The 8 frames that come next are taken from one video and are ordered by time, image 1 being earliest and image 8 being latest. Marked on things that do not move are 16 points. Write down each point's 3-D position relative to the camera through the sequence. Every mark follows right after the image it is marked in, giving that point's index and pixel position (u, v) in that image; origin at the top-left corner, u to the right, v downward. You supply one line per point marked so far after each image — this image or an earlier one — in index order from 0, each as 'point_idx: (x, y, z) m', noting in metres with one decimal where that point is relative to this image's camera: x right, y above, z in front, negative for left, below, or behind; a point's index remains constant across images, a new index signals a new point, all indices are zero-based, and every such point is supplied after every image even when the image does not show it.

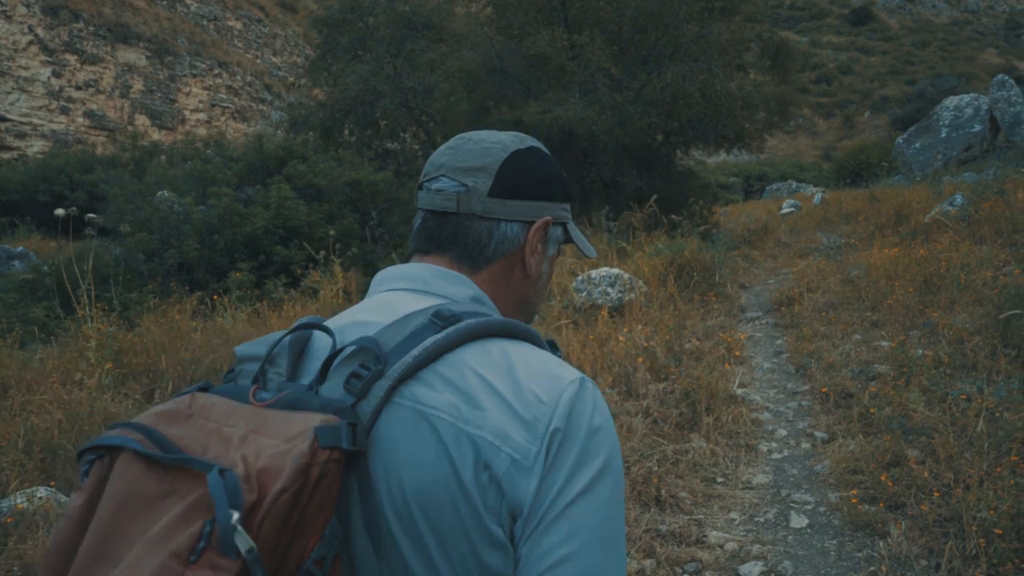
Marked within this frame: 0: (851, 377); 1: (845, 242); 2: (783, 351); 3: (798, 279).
0: (+2.1, -0.6, +5.2) m
1: (+4.3, +0.6, +10.7) m
2: (+2.1, -0.5, +6.4) m
3: (+2.9, +0.1, +8.4) m
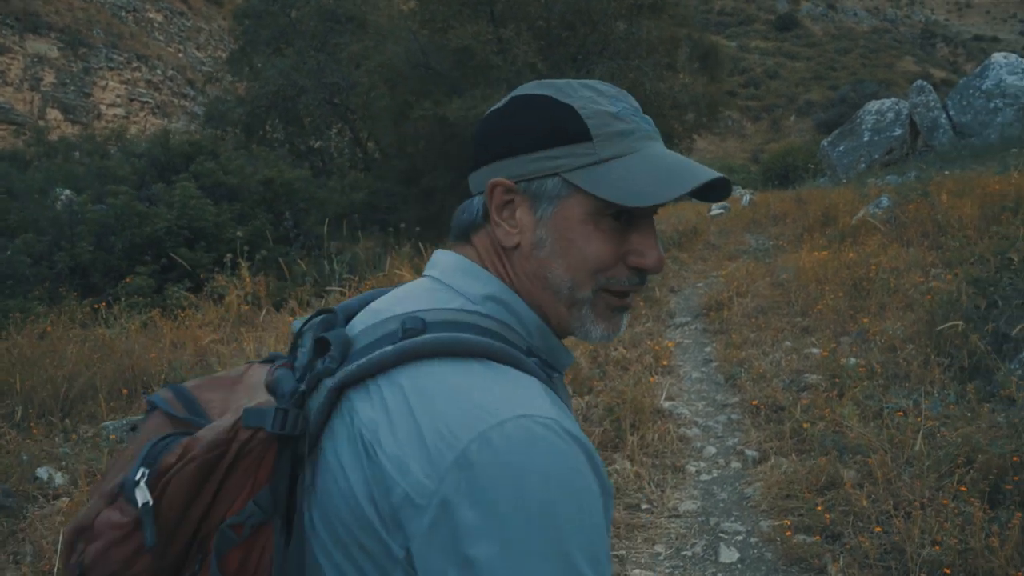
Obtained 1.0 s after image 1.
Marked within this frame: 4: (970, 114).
0: (+1.6, -0.6, +5.0) m
1: (+3.3, +0.6, +10.6) m
2: (+1.5, -0.5, +6.1) m
3: (+2.1, +0.1, +8.2) m
4: (+9.3, +3.5, +16.9) m
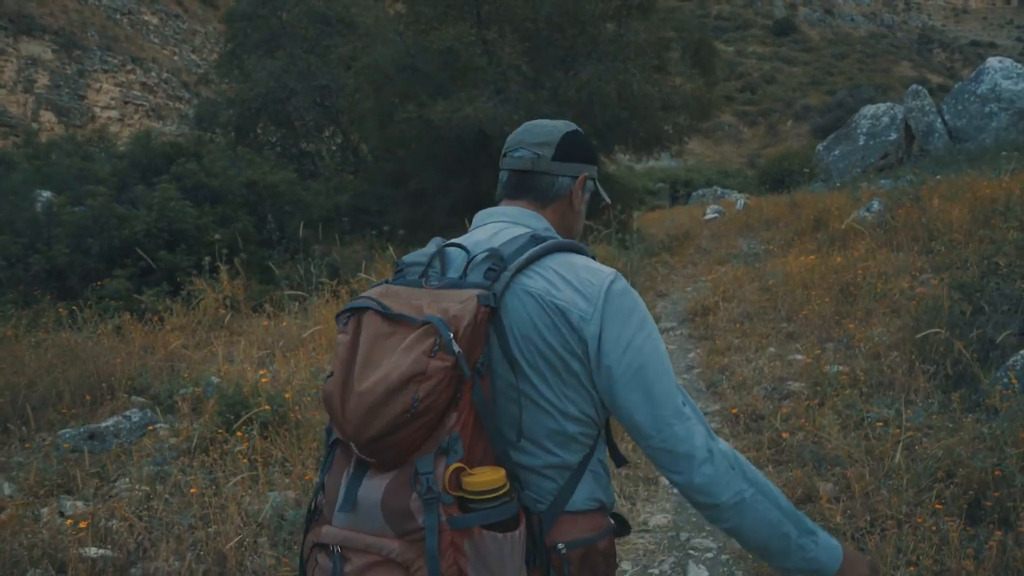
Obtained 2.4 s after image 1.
0: (+1.5, -0.6, +4.8) m
1: (+3.2, +0.5, +10.5) m
2: (+1.3, -0.6, +6.0) m
3: (+2.0, 0.0, +8.0) m
4: (+9.1, +3.4, +16.8) m
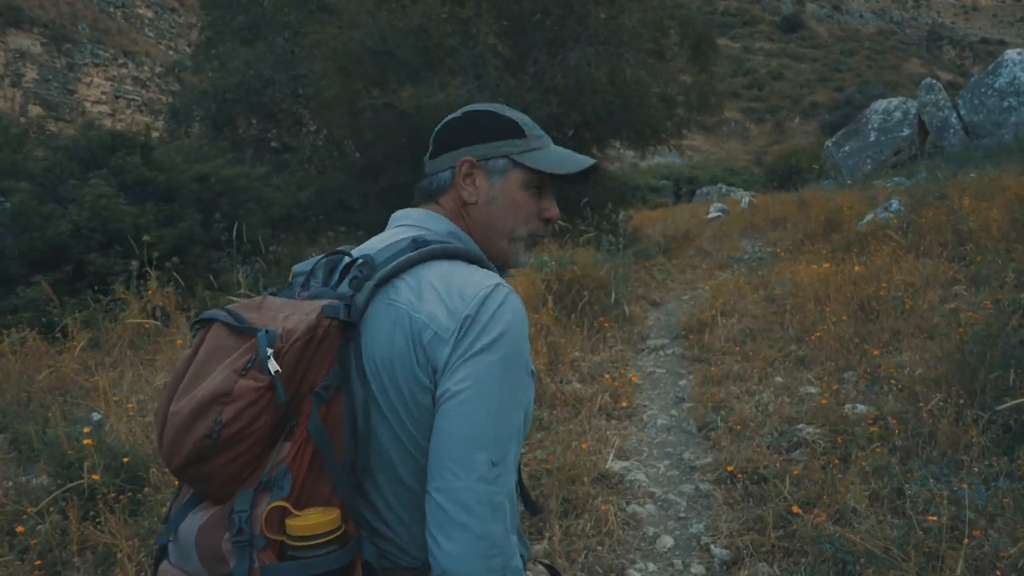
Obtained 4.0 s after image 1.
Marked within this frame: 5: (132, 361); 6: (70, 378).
0: (+1.2, -0.7, +3.8) m
1: (+2.9, +0.4, +9.4) m
2: (+1.0, -0.7, +4.9) m
3: (+1.7, -0.1, +7.0) m
4: (+8.9, +3.3, +15.7) m
5: (-2.7, -0.5, +5.8) m
6: (-2.7, -0.6, +5.2) m
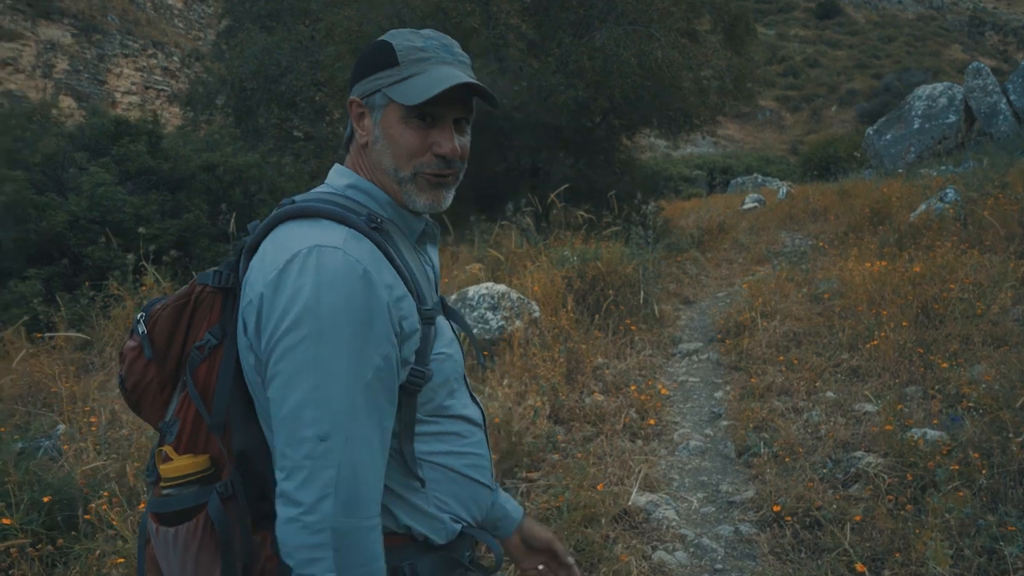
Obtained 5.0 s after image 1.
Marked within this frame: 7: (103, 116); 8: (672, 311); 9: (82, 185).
0: (+1.2, -0.7, +3.2) m
1: (+3.1, +0.5, +8.8) m
2: (+1.1, -0.7, +4.4) m
3: (+1.8, -0.1, +6.4) m
4: (+9.4, +3.4, +14.8) m
5: (-2.5, -0.5, +5.4) m
6: (-2.7, -0.6, +4.7) m
7: (-4.5, +1.9, +9.3) m
8: (+1.3, -0.2, +6.6) m
9: (-4.1, +1.0, +7.9) m
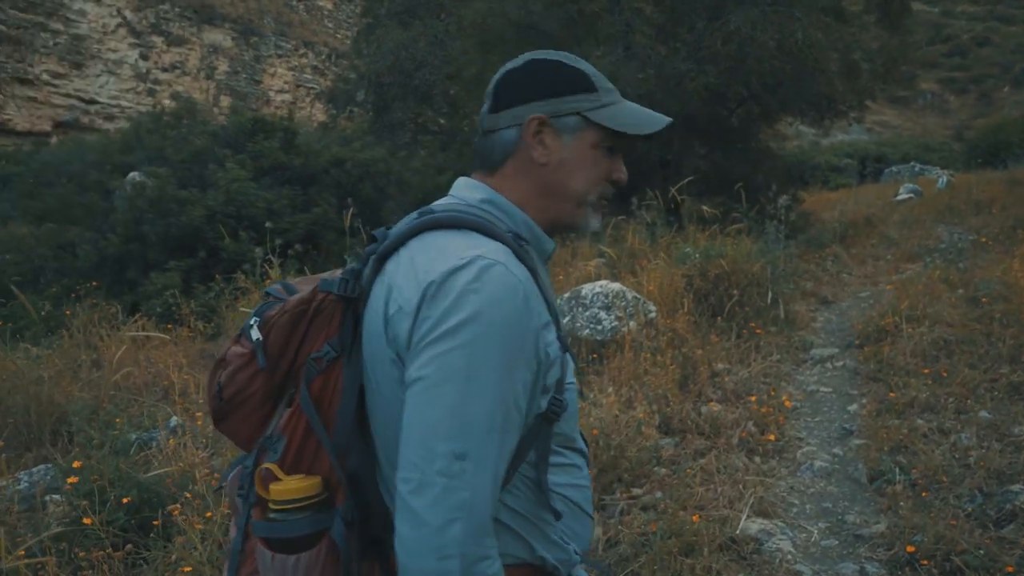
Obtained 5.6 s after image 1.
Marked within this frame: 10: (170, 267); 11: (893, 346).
0: (+1.5, -0.8, +2.8) m
1: (+4.4, +0.4, +7.9) m
2: (+1.6, -0.7, +3.9) m
3: (+2.7, -0.1, +5.8) m
4: (+11.5, +3.4, +12.9) m
5: (-1.8, -0.4, +5.5) m
6: (-2.0, -0.5, +4.9) m
7: (-3.1, +2.0, +9.7) m
8: (+2.1, -0.2, +6.1) m
9: (-2.9, +1.1, +8.3) m
10: (-3.1, +0.2, +7.5) m
11: (+2.2, -0.3, +4.8) m
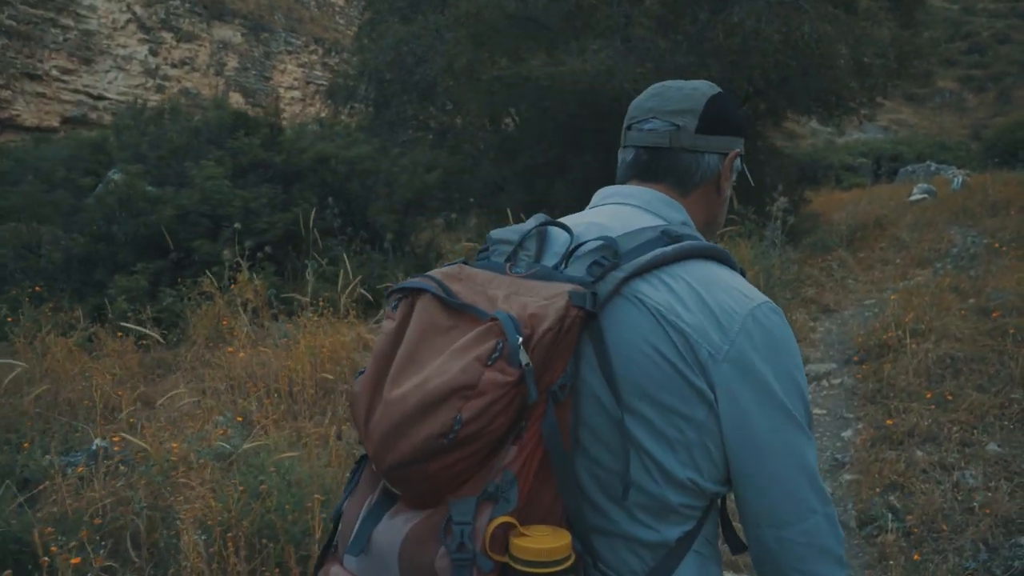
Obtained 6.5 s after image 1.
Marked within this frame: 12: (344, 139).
0: (+1.3, -0.8, +2.4) m
1: (+4.2, +0.4, +7.5) m
2: (+1.4, -0.7, +3.5) m
3: (+2.5, -0.1, +5.4) m
4: (+11.5, +3.3, +12.3) m
5: (-2.0, -0.5, +5.2) m
6: (-2.2, -0.5, +4.6) m
7: (-3.2, +2.0, +9.3) m
8: (+2.0, -0.2, +5.7) m
9: (-3.0, +1.0, +7.9) m
10: (-3.2, +0.2, +7.2) m
11: (+2.0, -0.4, +4.4) m
12: (-2.0, +1.8, +10.1) m
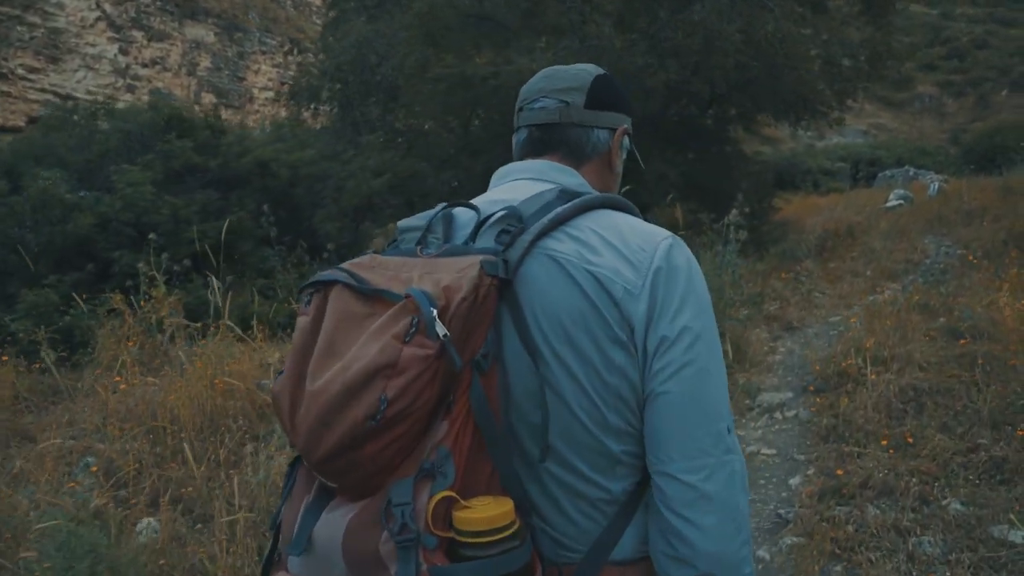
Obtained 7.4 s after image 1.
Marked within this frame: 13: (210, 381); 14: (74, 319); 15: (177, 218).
0: (+0.9, -0.9, +1.9) m
1: (+3.8, +0.2, +7.1) m
2: (+1.0, -0.8, +3.1) m
3: (+2.1, -0.3, +5.0) m
4: (+11.0, +3.1, +12.0) m
5: (-2.4, -0.6, +4.6) m
6: (-2.6, -0.7, +4.0) m
7: (-3.7, +1.9, +8.8) m
8: (+1.5, -0.4, +5.2) m
9: (-3.5, +0.9, +7.4) m
10: (-3.7, +0.1, +6.7) m
11: (+1.6, -0.5, +4.0) m
12: (-2.5, +1.7, +9.5) m
13: (-1.5, -0.5, +4.1) m
14: (-3.2, -0.2, +6.0) m
15: (-2.9, +0.6, +7.2) m
